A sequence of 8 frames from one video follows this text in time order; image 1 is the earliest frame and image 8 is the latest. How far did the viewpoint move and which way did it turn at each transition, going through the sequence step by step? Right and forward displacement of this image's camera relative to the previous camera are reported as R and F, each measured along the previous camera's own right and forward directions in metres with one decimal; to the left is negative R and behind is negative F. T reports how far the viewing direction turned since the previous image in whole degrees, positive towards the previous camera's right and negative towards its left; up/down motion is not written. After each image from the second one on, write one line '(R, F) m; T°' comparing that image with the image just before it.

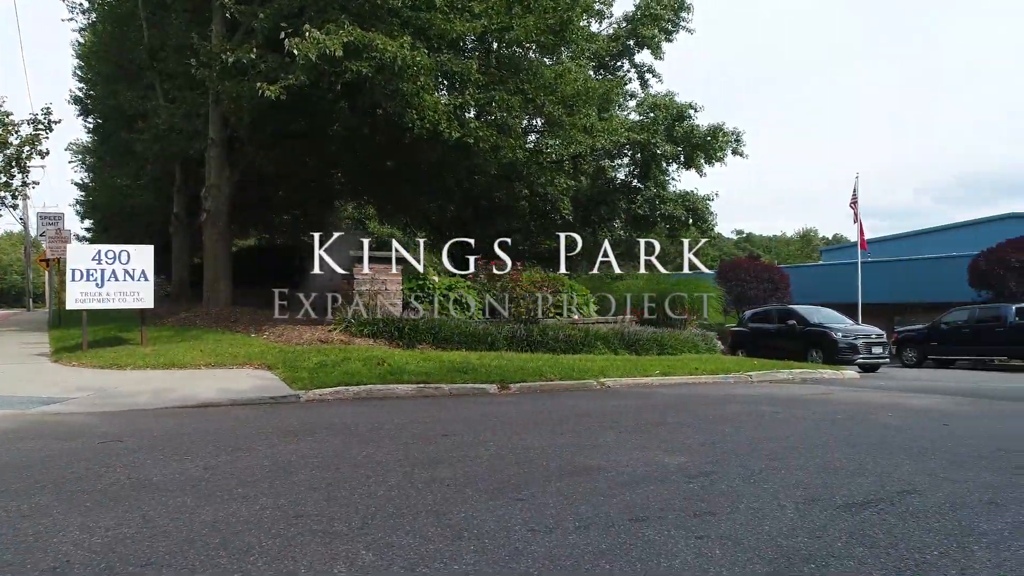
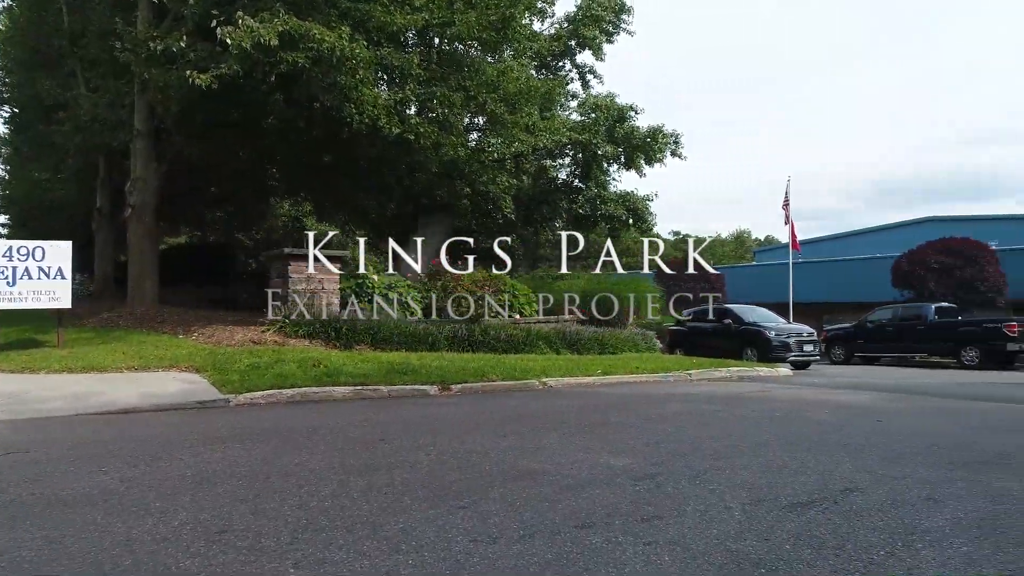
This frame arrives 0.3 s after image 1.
(0.0, +0.2) m; +5°
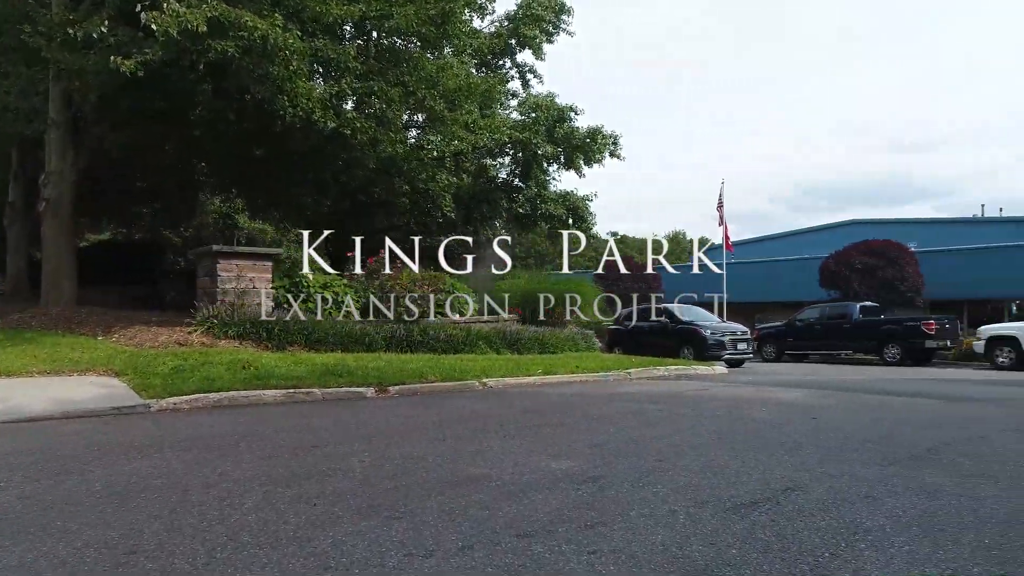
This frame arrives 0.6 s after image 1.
(0.0, +0.2) m; +5°
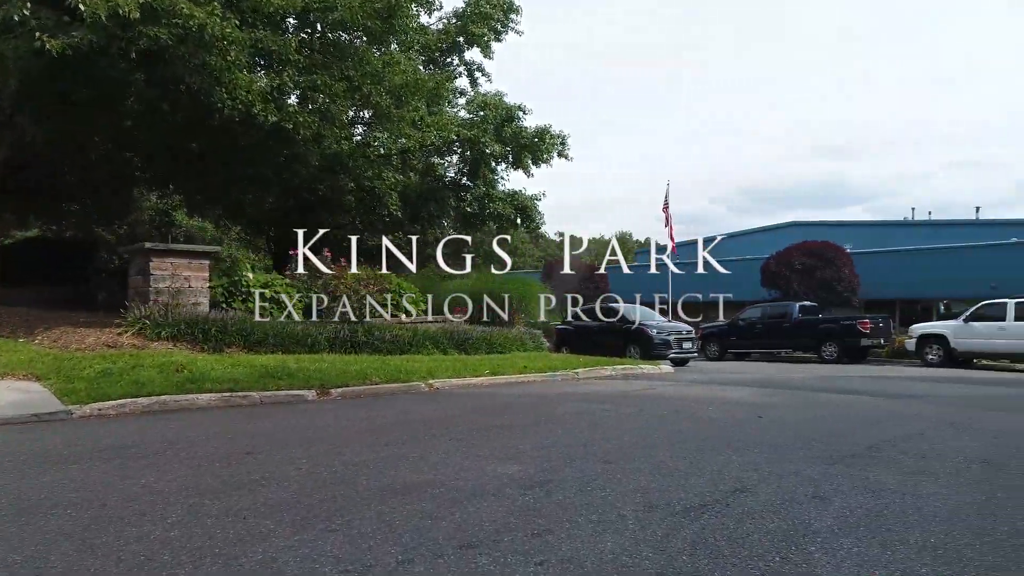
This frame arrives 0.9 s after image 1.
(0.0, +0.2) m; +4°
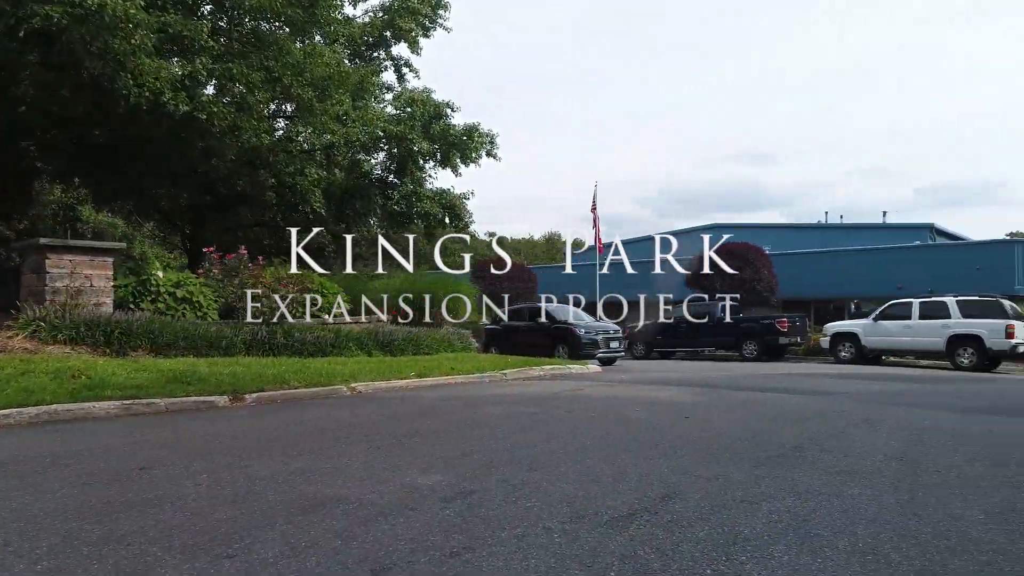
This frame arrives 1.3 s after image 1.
(+0.1, +0.3) m; +6°
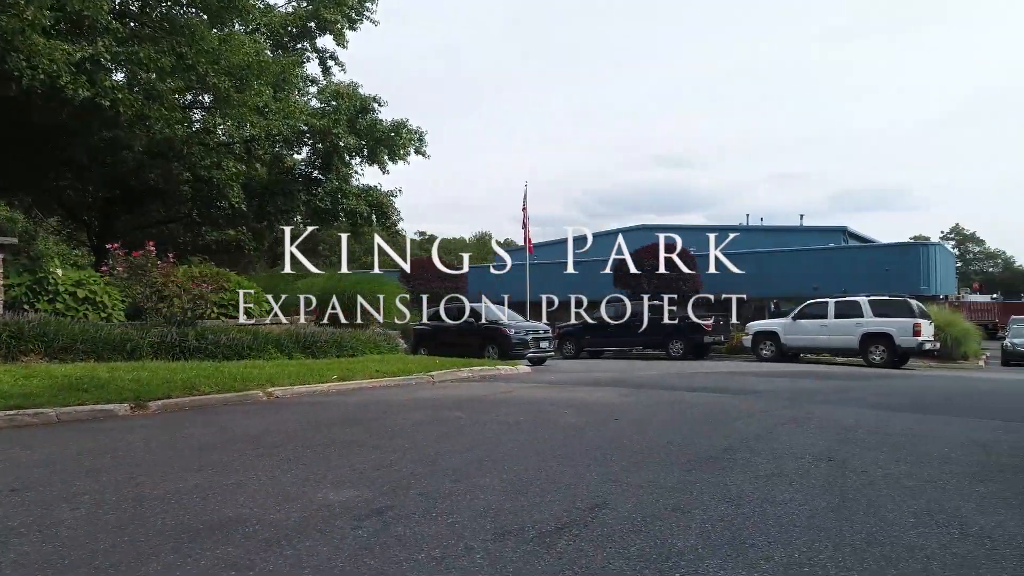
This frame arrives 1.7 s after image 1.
(+0.1, +0.3) m; +6°
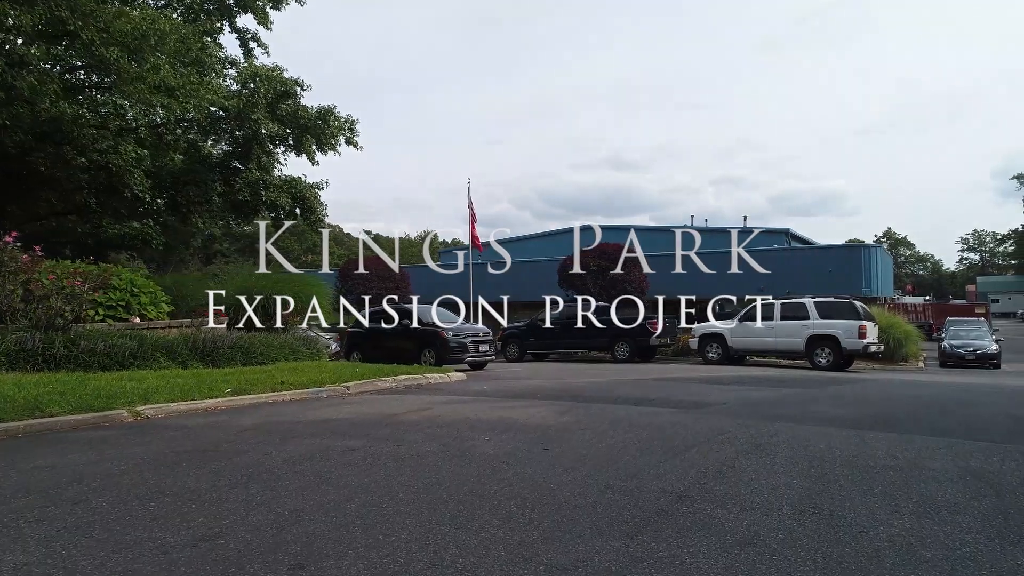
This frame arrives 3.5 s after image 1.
(+0.4, +1.4) m; +4°
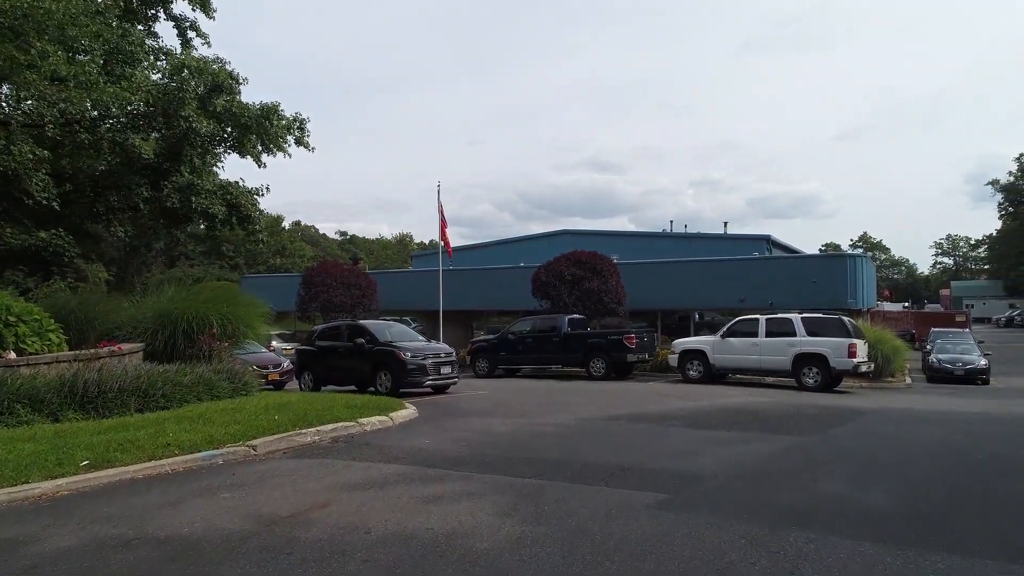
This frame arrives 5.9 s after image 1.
(+0.5, +2.1) m; +2°
